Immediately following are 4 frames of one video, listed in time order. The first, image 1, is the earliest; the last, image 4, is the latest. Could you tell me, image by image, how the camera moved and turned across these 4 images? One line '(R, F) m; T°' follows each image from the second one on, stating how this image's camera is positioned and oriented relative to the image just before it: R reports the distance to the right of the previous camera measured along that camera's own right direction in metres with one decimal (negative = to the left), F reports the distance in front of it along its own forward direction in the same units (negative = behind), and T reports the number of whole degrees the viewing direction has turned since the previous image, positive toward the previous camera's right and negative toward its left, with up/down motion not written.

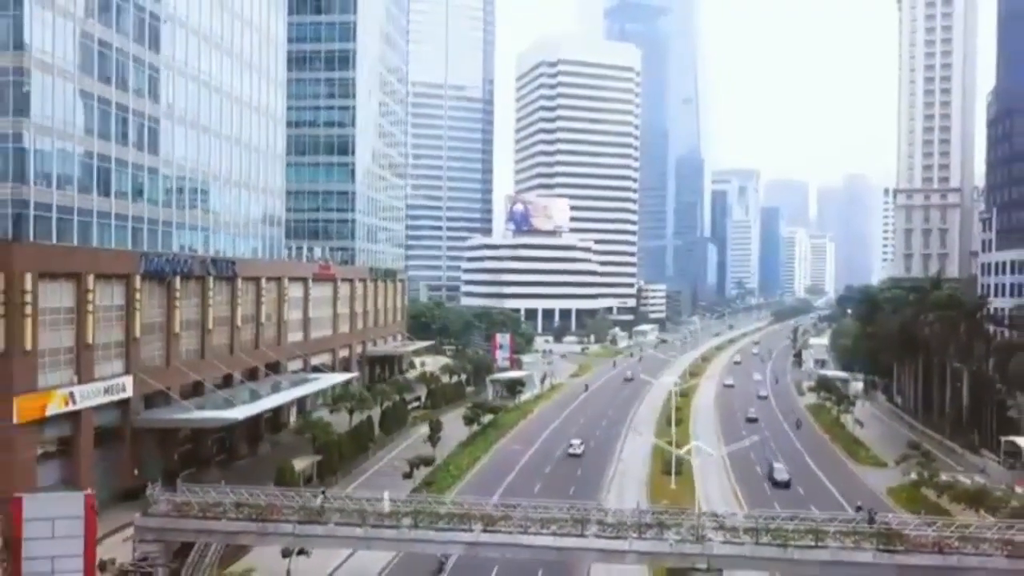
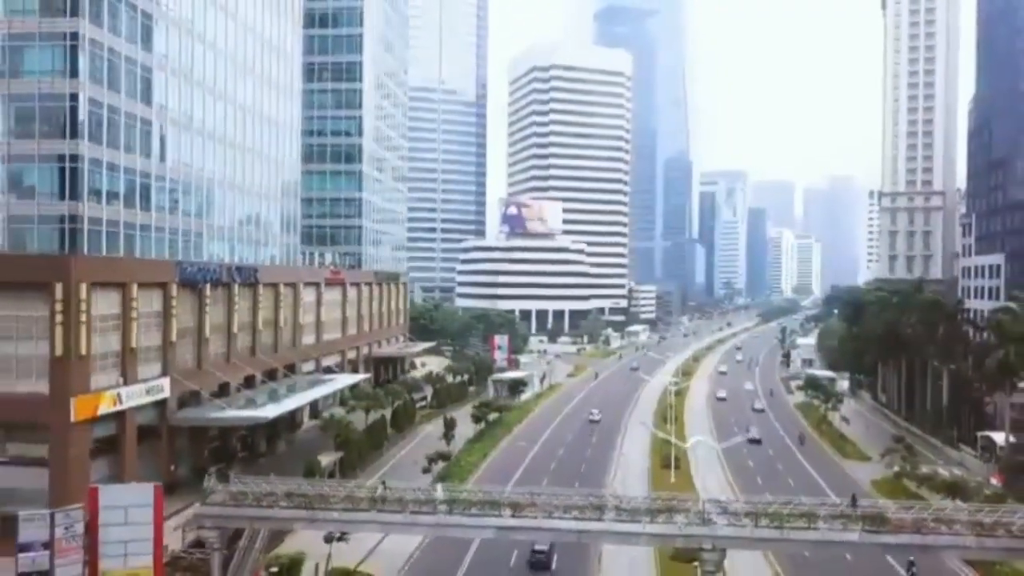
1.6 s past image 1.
(-1.3, -3.4) m; +1°
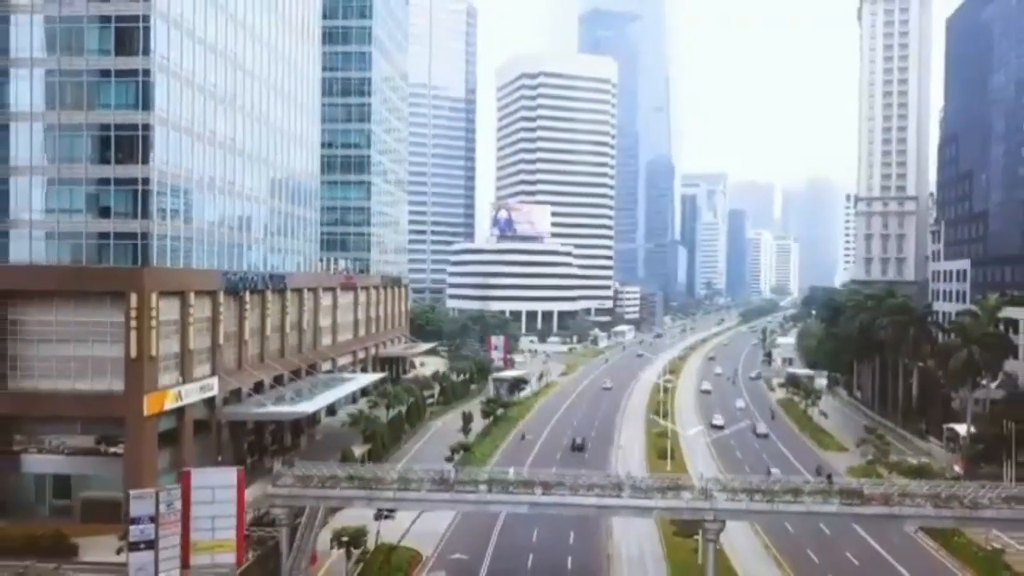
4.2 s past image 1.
(-2.0, -5.5) m; +1°
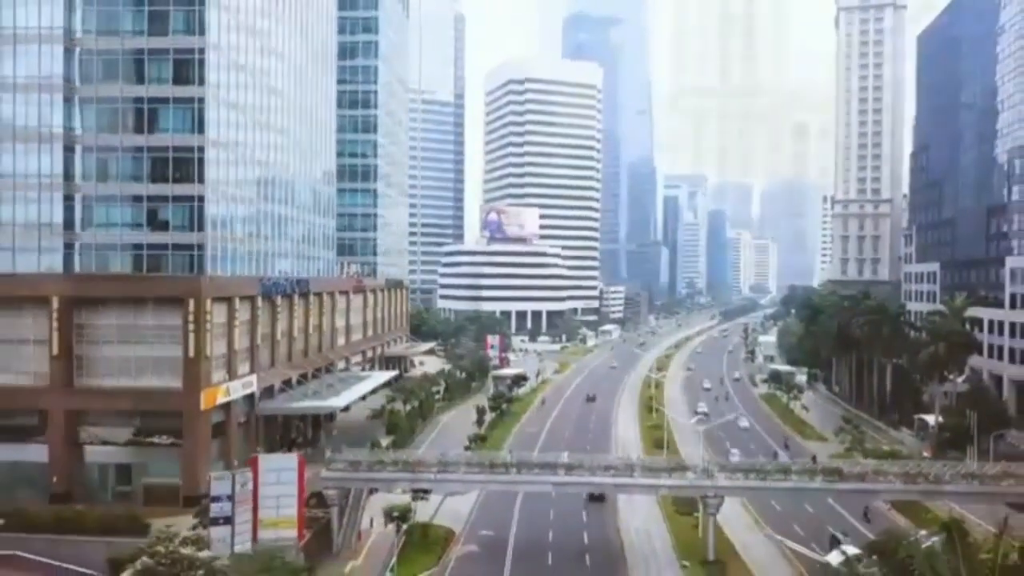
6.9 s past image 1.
(-2.1, -5.3) m; +1°
